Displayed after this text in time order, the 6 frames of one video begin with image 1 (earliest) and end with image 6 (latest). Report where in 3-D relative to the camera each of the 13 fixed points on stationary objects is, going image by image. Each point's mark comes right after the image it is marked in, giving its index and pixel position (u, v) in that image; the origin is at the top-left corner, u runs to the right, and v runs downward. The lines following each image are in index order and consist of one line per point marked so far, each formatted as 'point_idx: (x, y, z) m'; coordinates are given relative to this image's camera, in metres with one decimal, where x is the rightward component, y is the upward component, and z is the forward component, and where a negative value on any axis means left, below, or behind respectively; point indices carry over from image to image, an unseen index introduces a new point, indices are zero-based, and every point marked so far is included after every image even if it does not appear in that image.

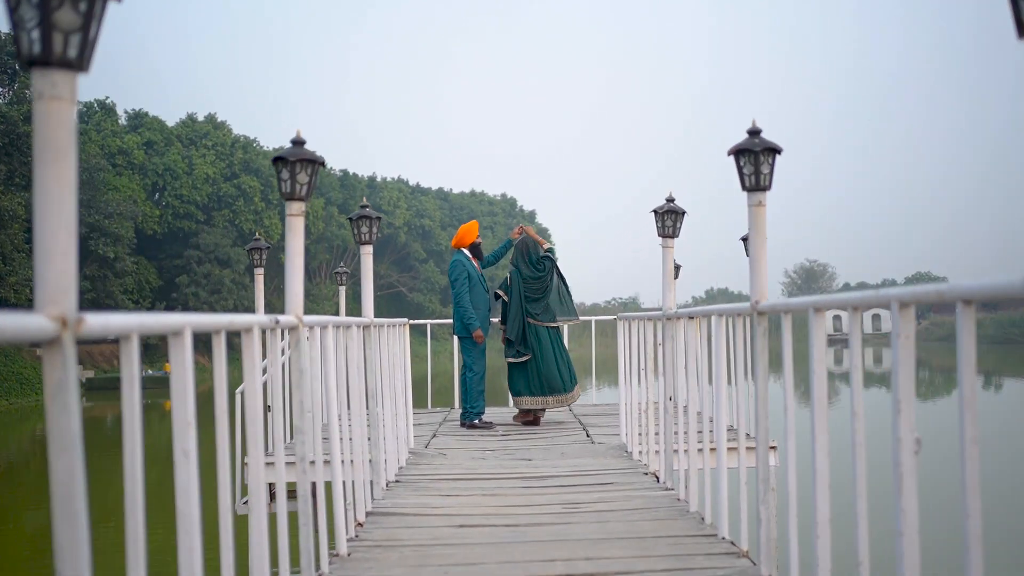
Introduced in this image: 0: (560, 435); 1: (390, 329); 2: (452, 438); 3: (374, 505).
0: (+0.4, -1.2, +7.0) m
1: (-0.8, -0.3, +5.7) m
2: (-0.5, -1.2, +7.1) m
3: (-0.7, -1.1, +4.5) m
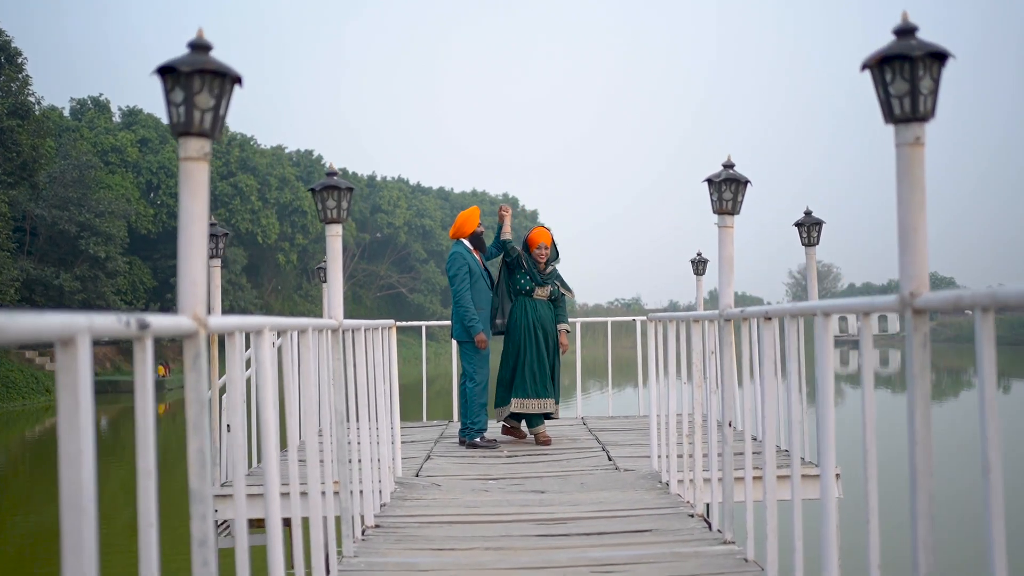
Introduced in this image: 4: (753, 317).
0: (+0.4, -1.2, +5.9) m
1: (-0.7, -0.2, +4.6) m
2: (-0.4, -1.2, +6.0) m
3: (-0.7, -1.1, +3.4) m
4: (+0.9, -0.1, +3.3) m
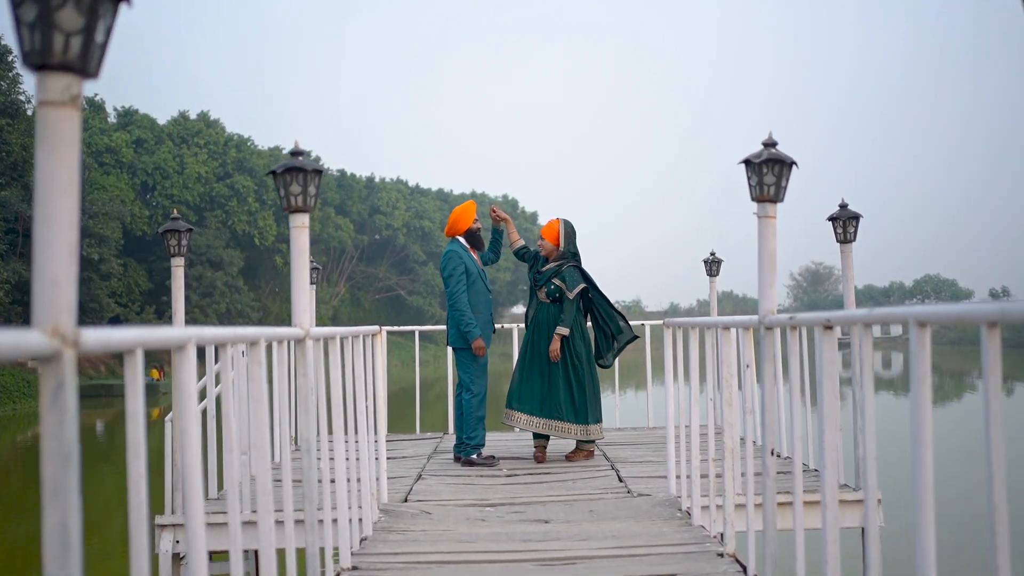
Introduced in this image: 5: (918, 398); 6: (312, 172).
0: (+0.4, -1.2, +5.3) m
1: (-0.7, -0.2, +4.0) m
2: (-0.4, -1.2, +5.4) m
3: (-0.7, -1.1, +2.9) m
4: (+0.9, -0.1, +2.8) m
5: (+0.9, -0.3, +2.0) m
6: (-0.7, +0.4, +3.0) m
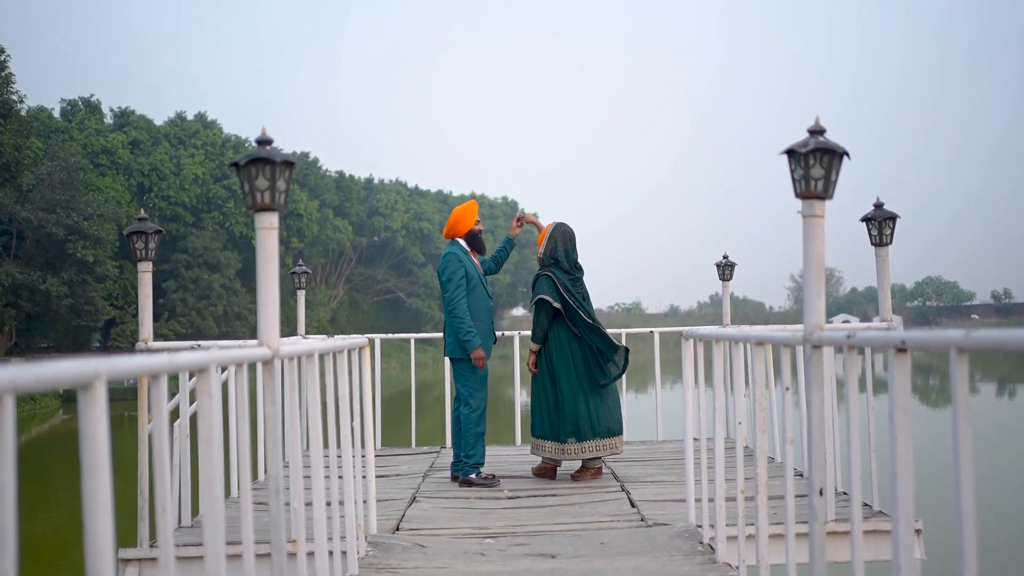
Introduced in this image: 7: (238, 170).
0: (+0.5, -1.2, +4.9) m
1: (-0.7, -0.3, +3.6) m
2: (-0.4, -1.2, +5.0) m
3: (-0.7, -1.1, +2.4) m
4: (+0.9, -0.1, +2.3) m
5: (+1.0, -0.3, +1.6) m
6: (-0.7, +0.4, +2.5) m
7: (-0.8, +0.3, +2.6) m
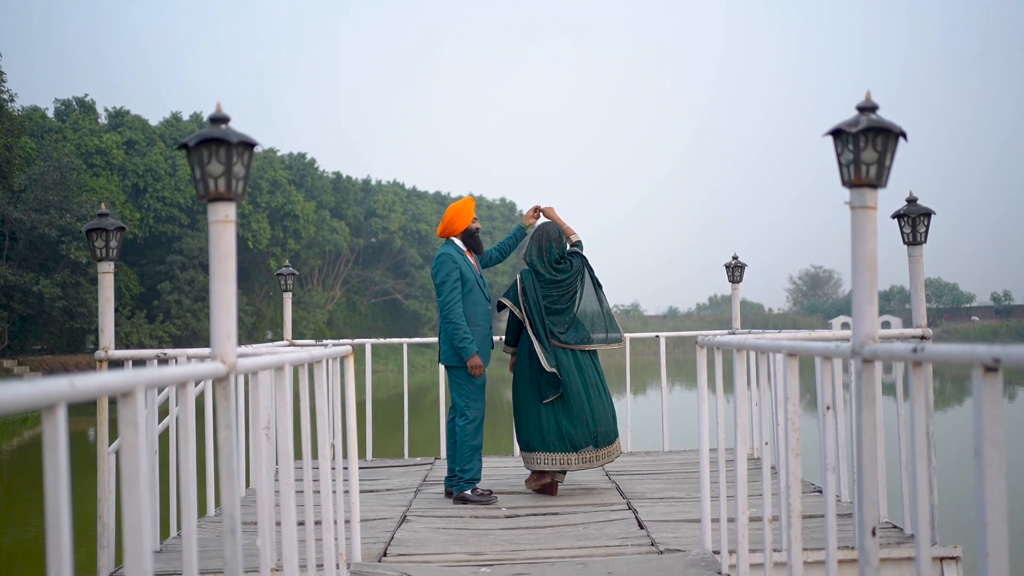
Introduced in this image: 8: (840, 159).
0: (+0.4, -1.2, +4.5) m
1: (-0.7, -0.3, +3.2) m
2: (-0.4, -1.3, +4.6) m
3: (-0.7, -1.1, +2.0) m
4: (+0.9, -0.2, +1.9) m
5: (+0.9, -0.3, +1.2) m
6: (-0.7, +0.4, +2.2) m
7: (-0.8, +0.3, +2.2) m
8: (+0.8, +0.3, +2.2) m
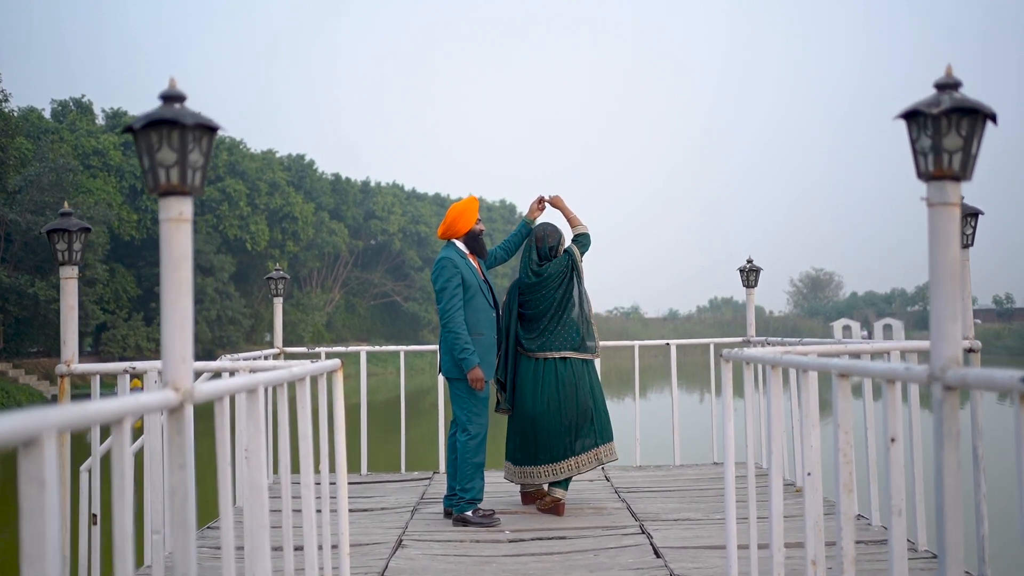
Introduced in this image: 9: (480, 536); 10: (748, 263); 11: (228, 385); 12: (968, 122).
0: (+0.5, -1.3, +4.1) m
1: (-0.7, -0.3, +2.9) m
2: (-0.4, -1.3, +4.2) m
3: (-0.6, -1.2, +1.7) m
4: (+1.0, -0.2, +1.6) m
5: (+1.0, -0.3, +0.9) m
6: (-0.7, +0.3, +1.8) m
7: (-0.8, +0.3, +1.8) m
8: (+0.9, +0.3, +1.9) m
9: (-0.2, -1.3, +4.6) m
10: (+1.8, +0.2, +6.8) m
11: (-0.7, -0.2, +2.2) m
12: (+1.0, +0.4, +1.8) m
